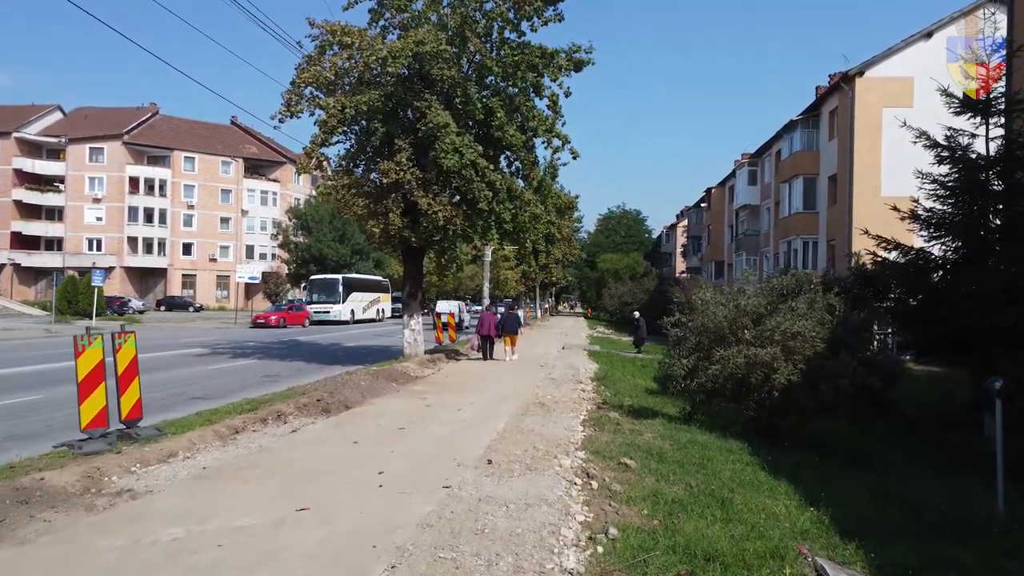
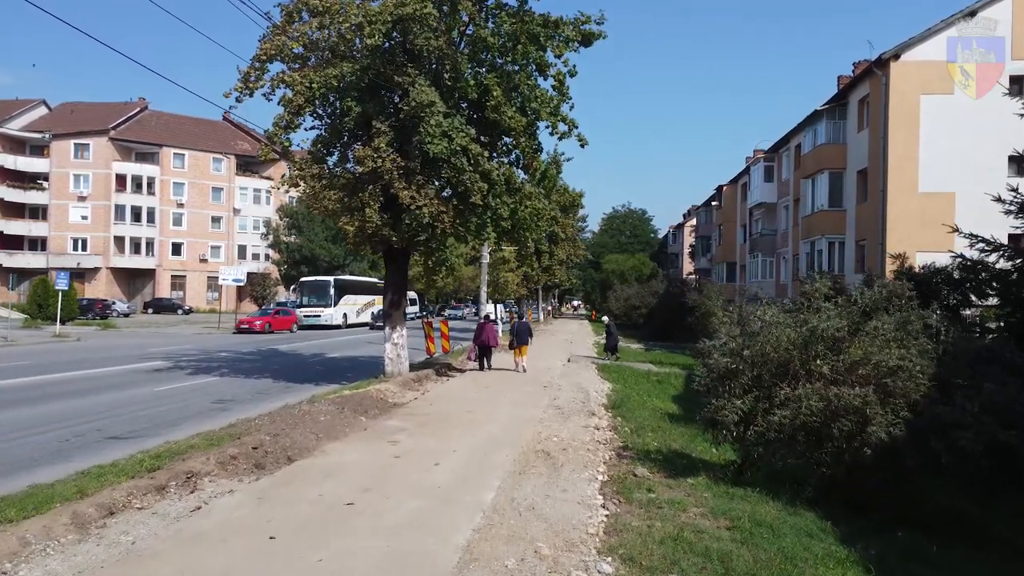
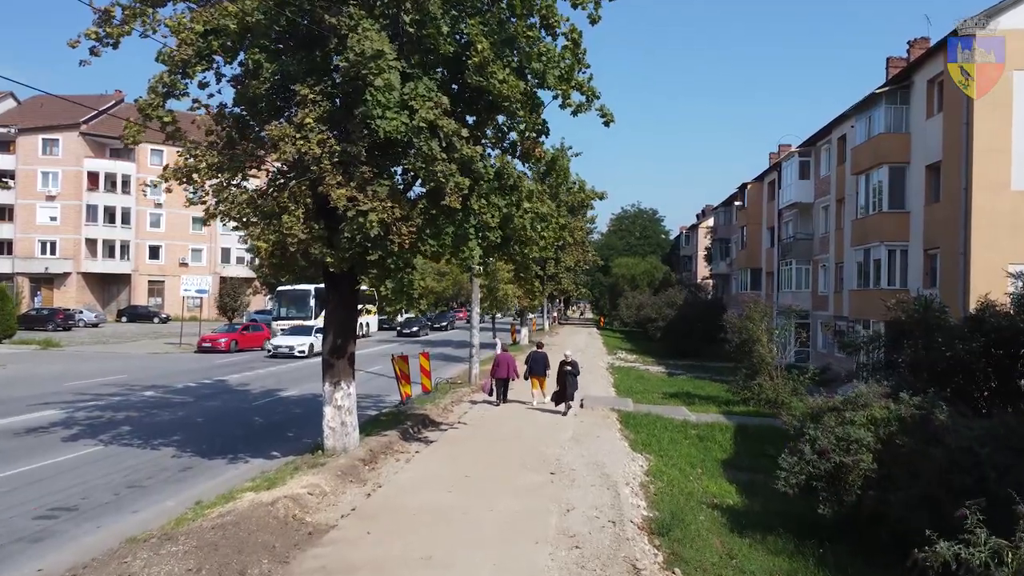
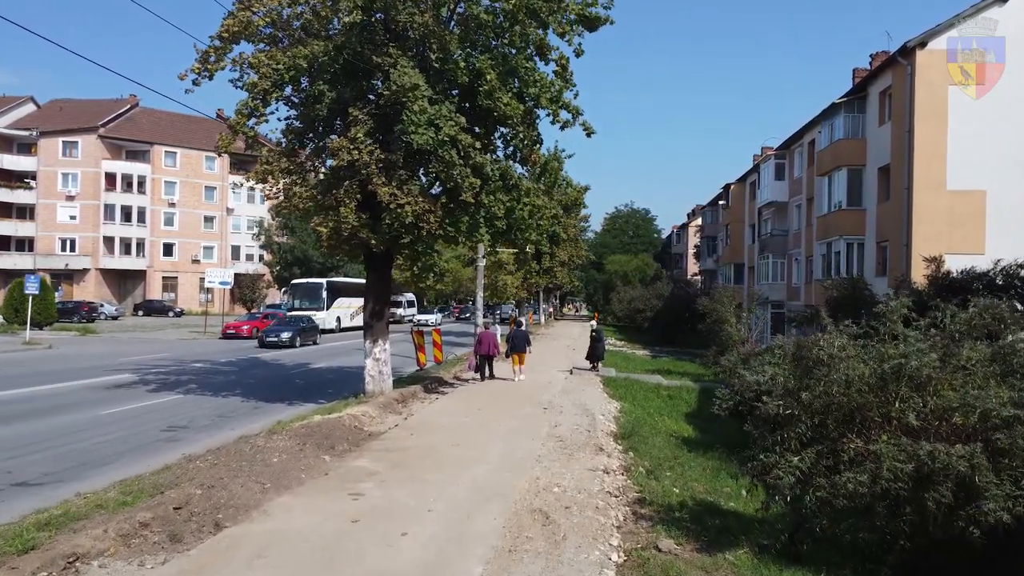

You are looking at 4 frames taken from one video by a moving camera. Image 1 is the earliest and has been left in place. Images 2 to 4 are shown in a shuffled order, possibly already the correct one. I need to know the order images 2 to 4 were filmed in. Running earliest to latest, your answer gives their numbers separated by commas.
2, 4, 3
